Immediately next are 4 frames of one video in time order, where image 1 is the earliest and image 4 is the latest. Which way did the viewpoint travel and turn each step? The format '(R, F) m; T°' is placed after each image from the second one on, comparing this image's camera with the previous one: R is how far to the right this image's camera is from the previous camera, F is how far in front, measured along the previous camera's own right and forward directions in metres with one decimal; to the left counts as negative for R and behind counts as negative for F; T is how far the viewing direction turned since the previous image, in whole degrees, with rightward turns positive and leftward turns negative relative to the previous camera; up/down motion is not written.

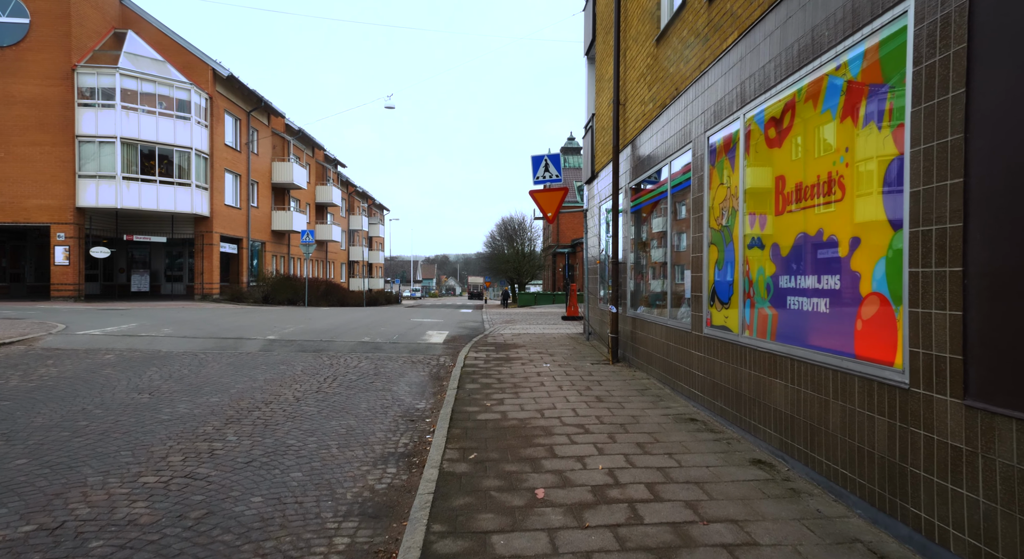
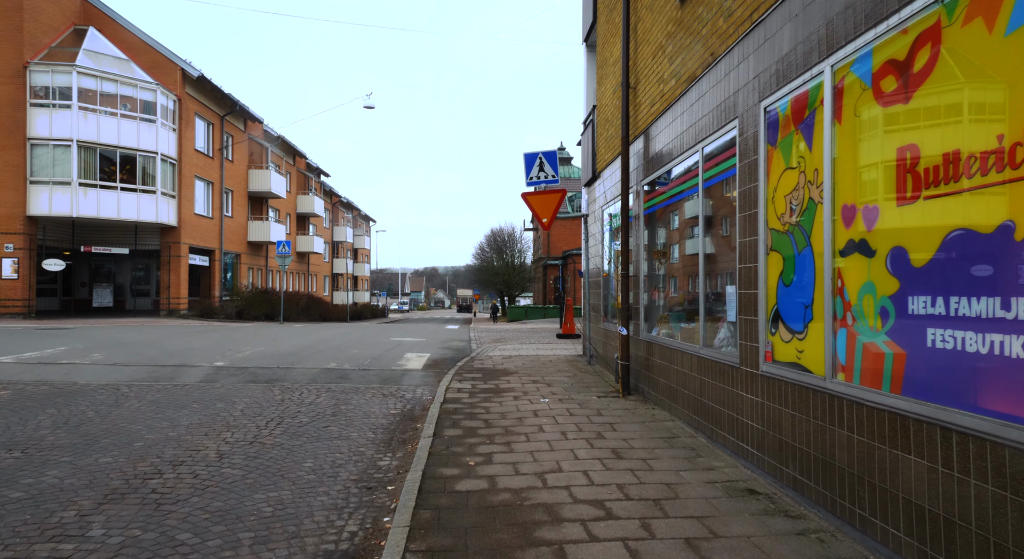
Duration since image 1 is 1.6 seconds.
(0.0, +1.6) m; +1°
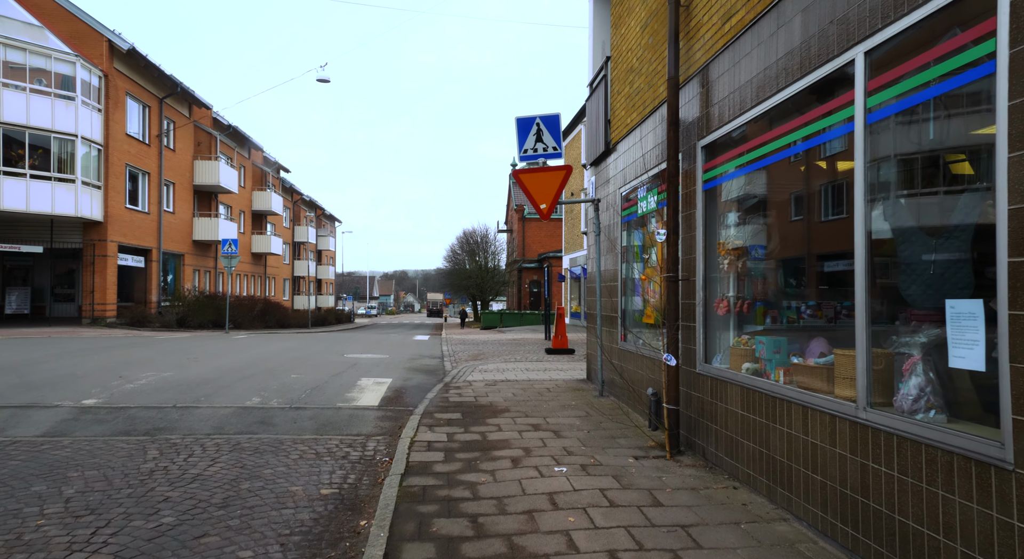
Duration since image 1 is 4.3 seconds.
(-0.2, +2.7) m; +3°
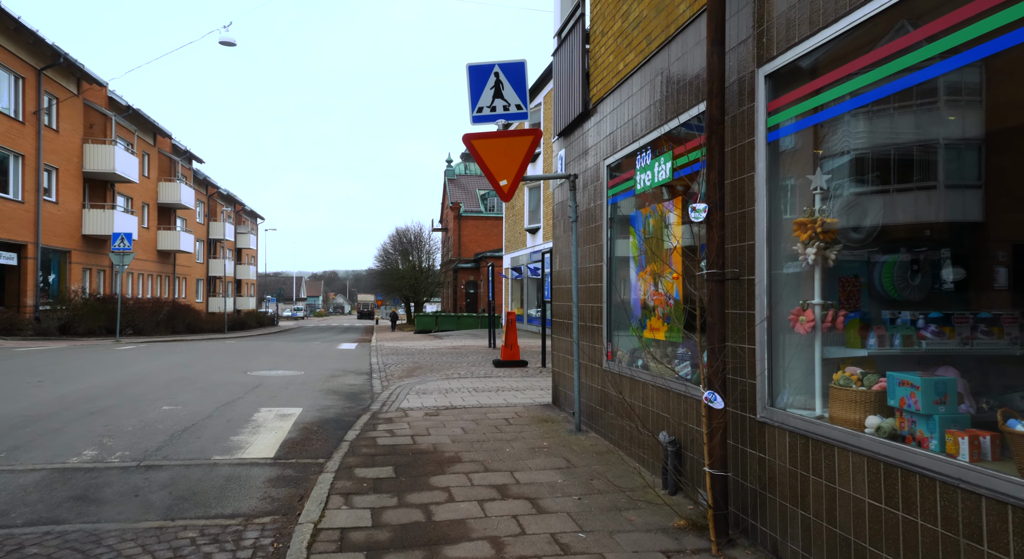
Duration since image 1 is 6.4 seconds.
(-0.2, +2.1) m; +6°
